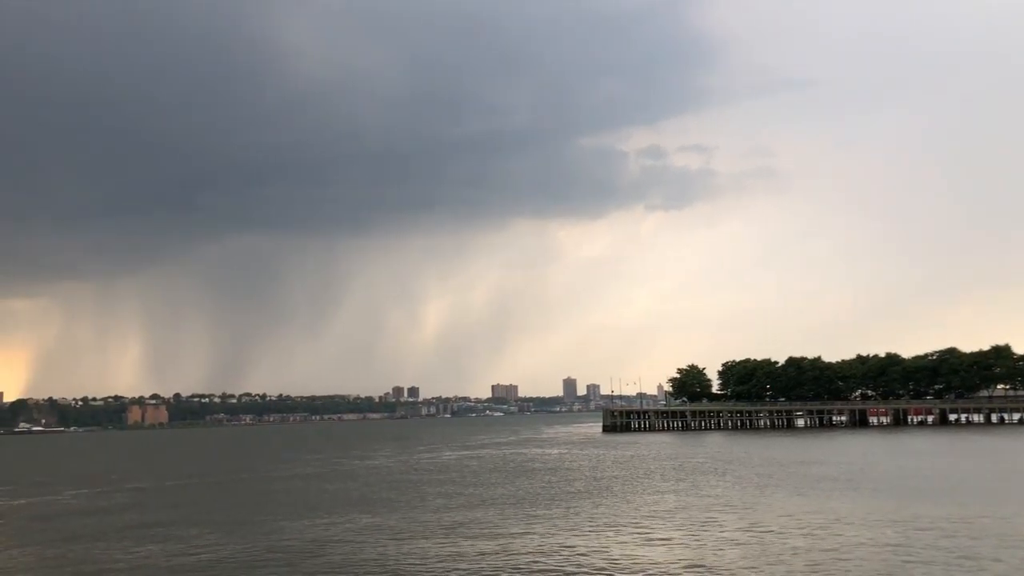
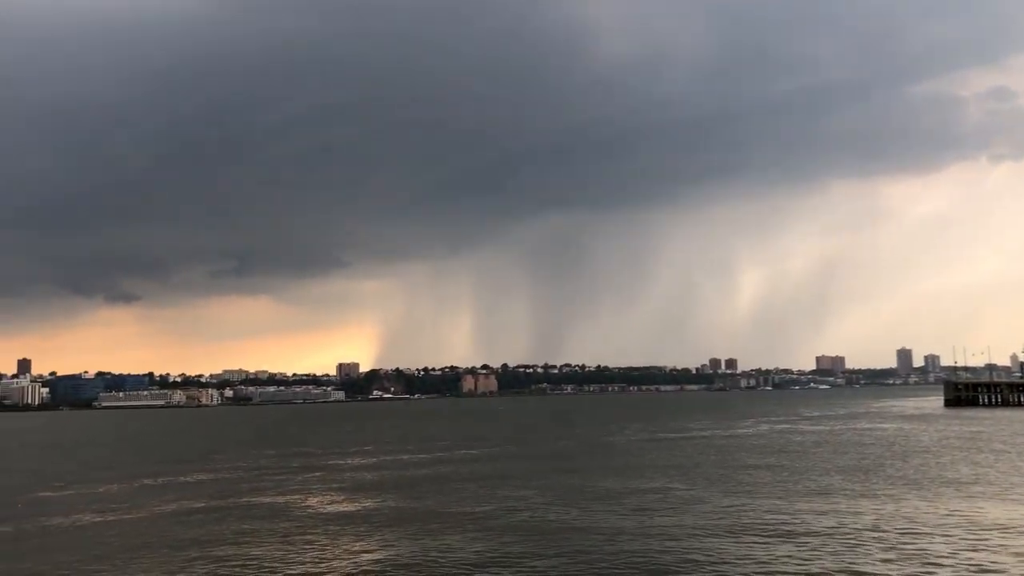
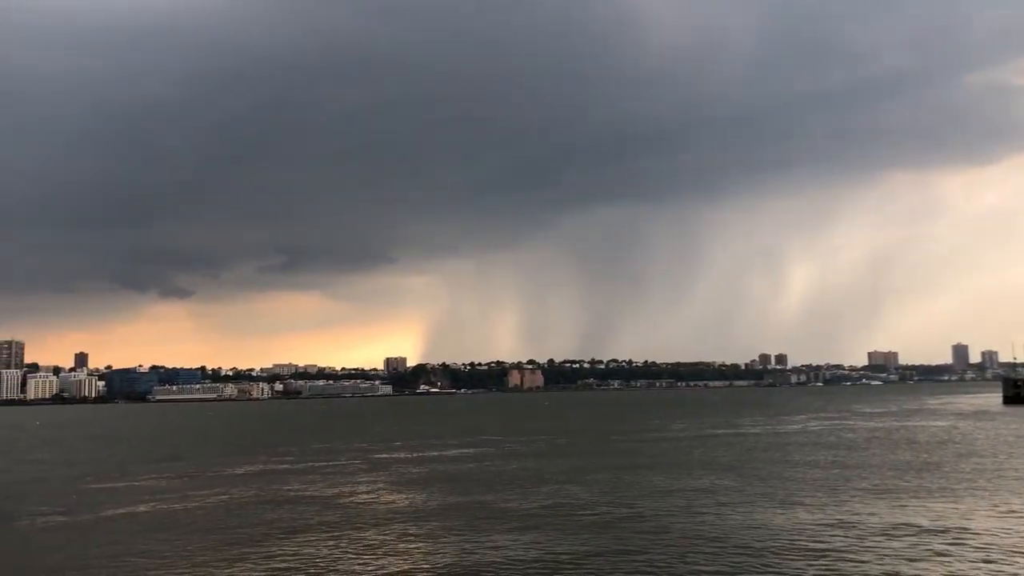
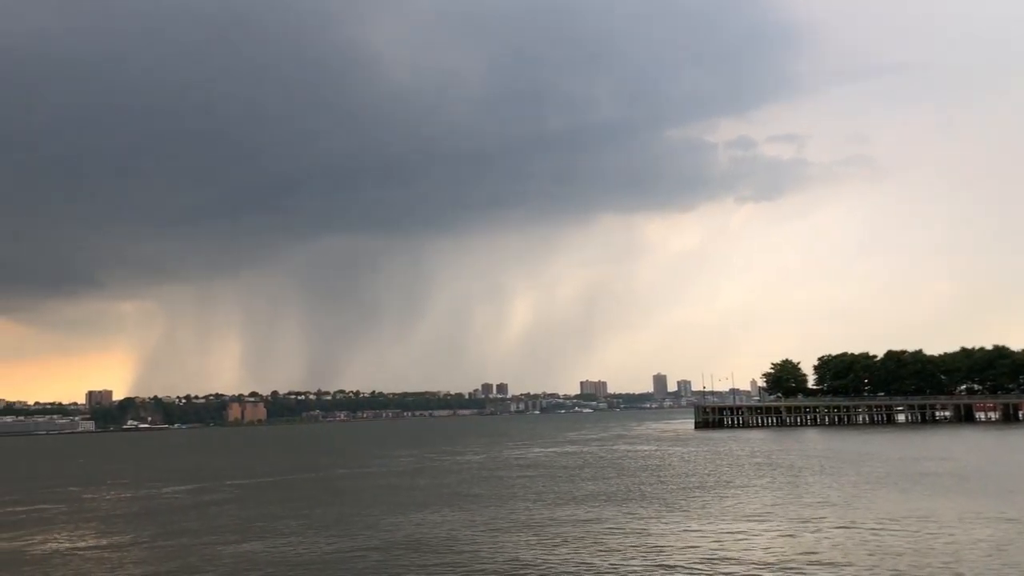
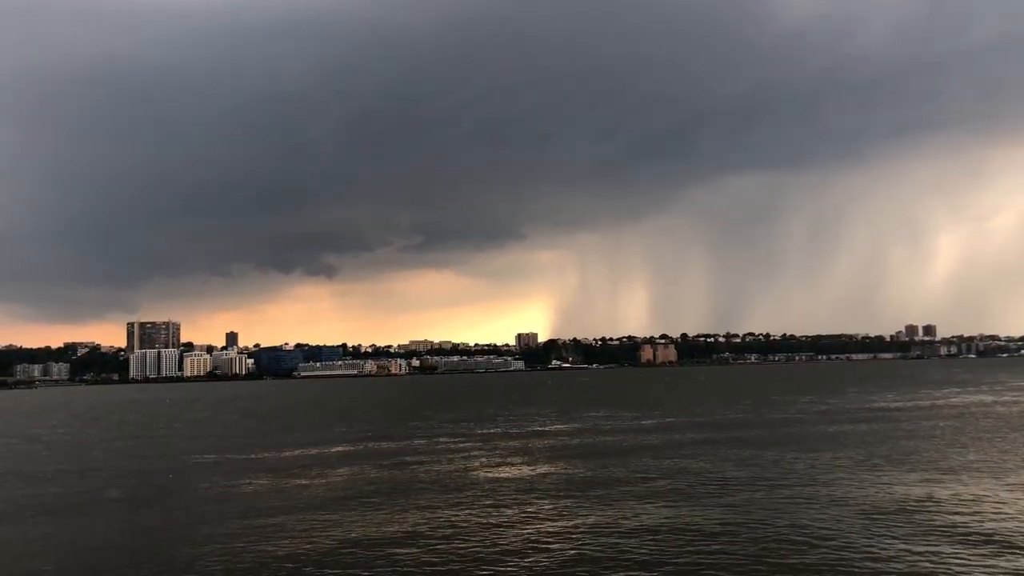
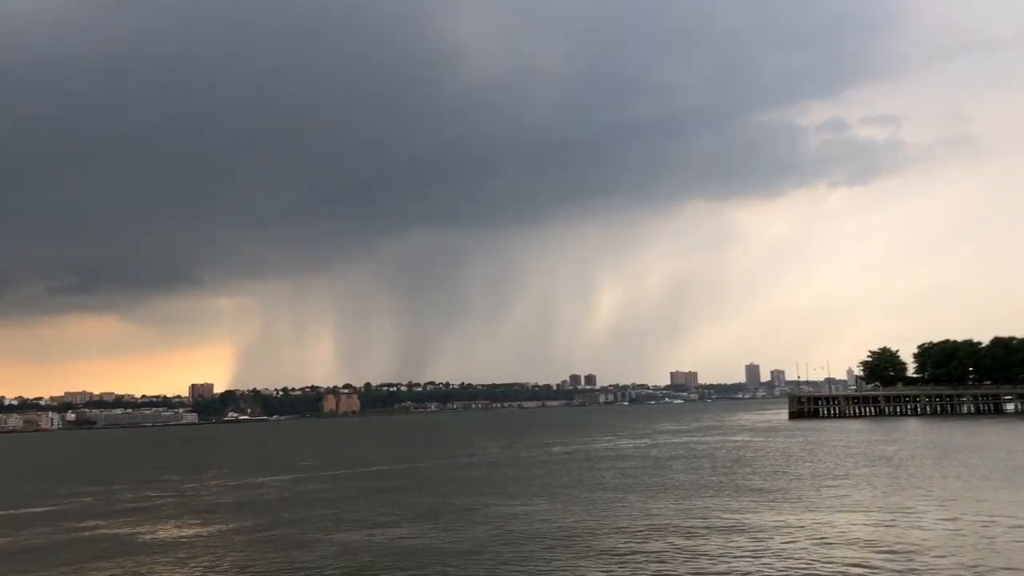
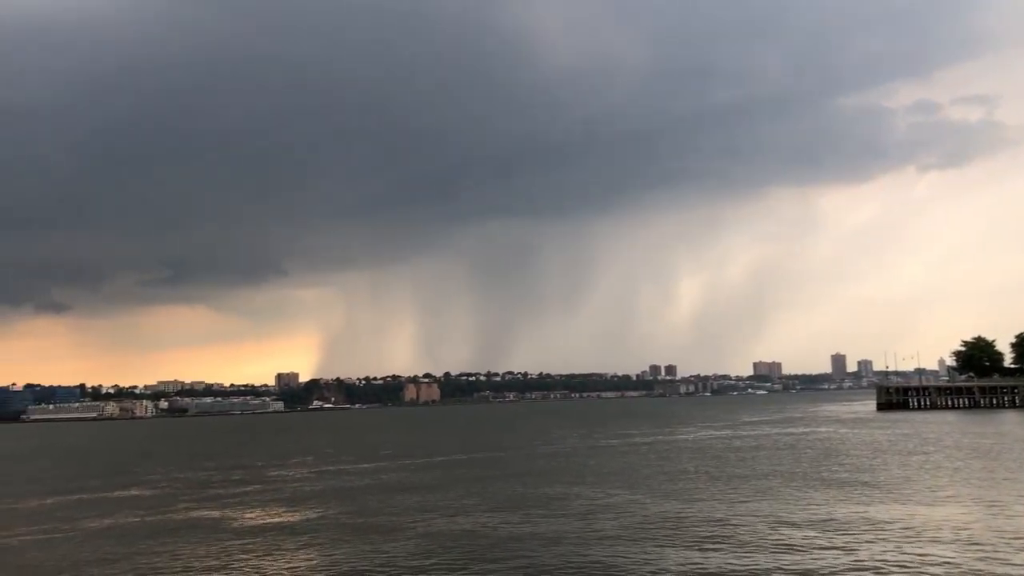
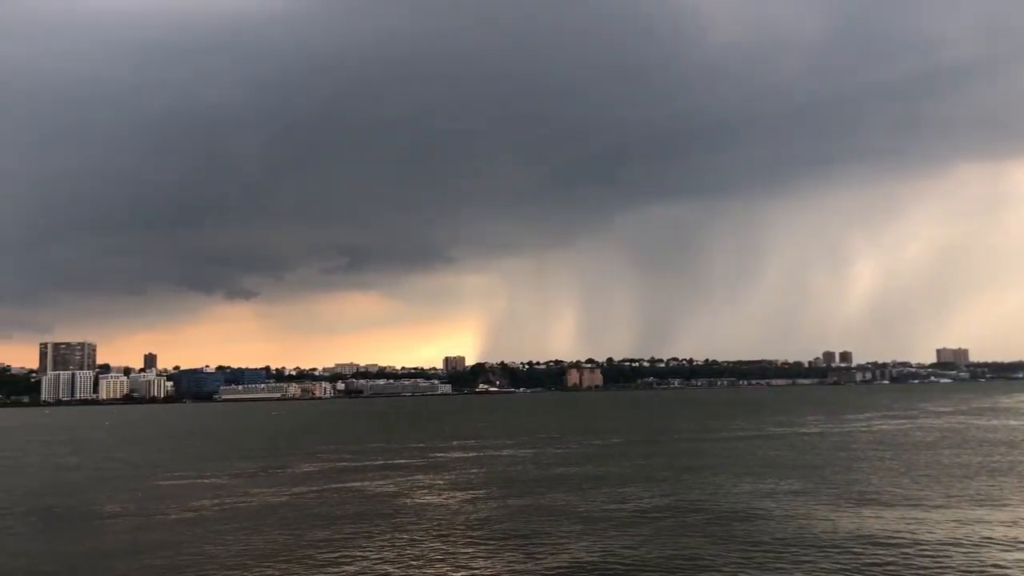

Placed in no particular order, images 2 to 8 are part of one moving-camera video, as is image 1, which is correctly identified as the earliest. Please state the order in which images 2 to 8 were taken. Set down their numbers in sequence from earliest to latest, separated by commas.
4, 6, 7, 2, 3, 8, 5
